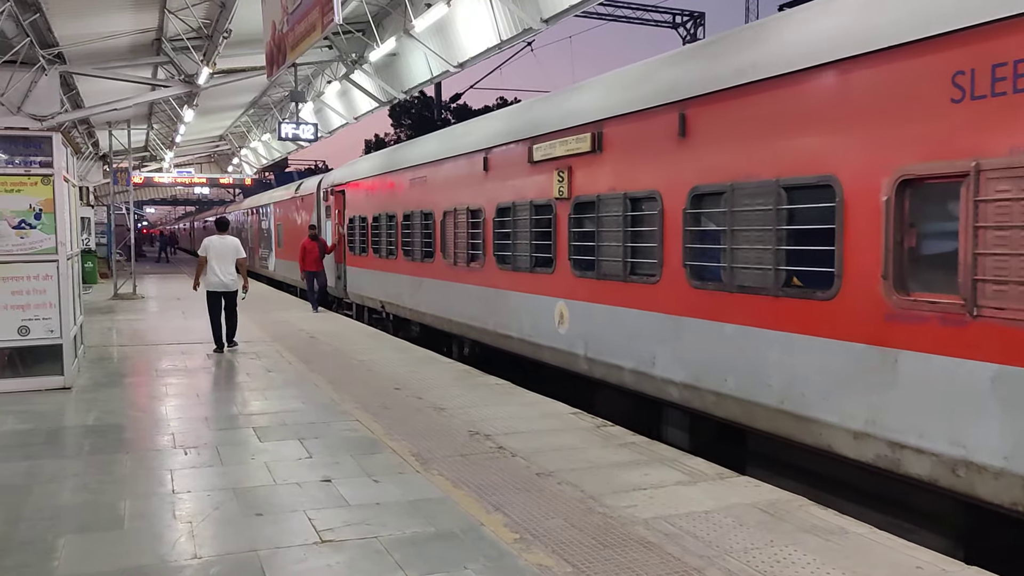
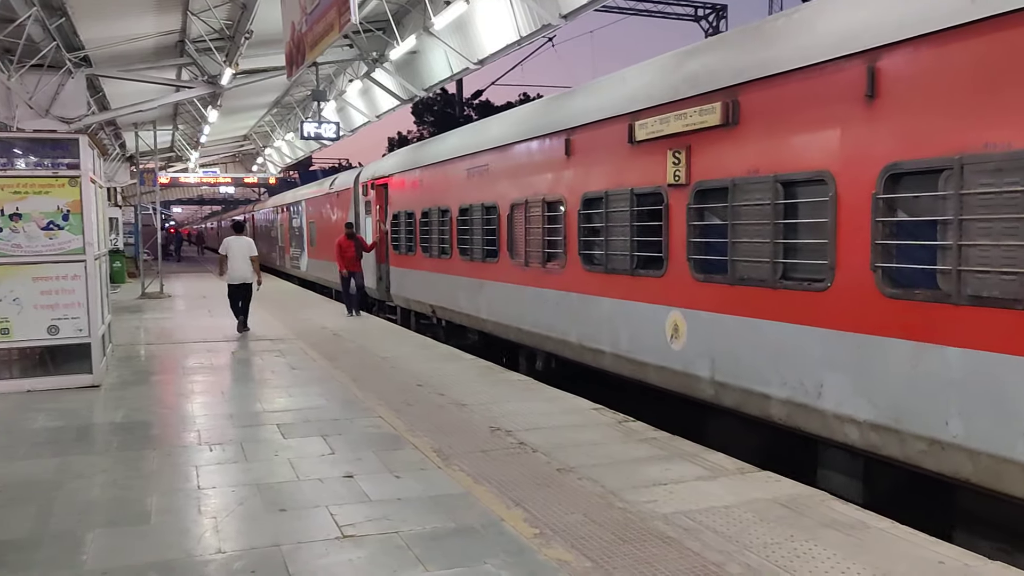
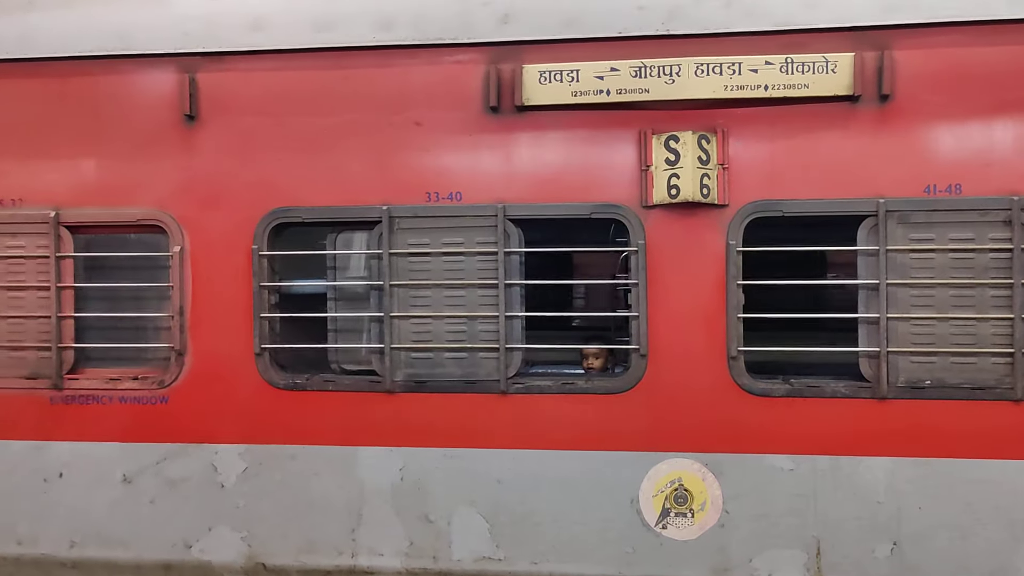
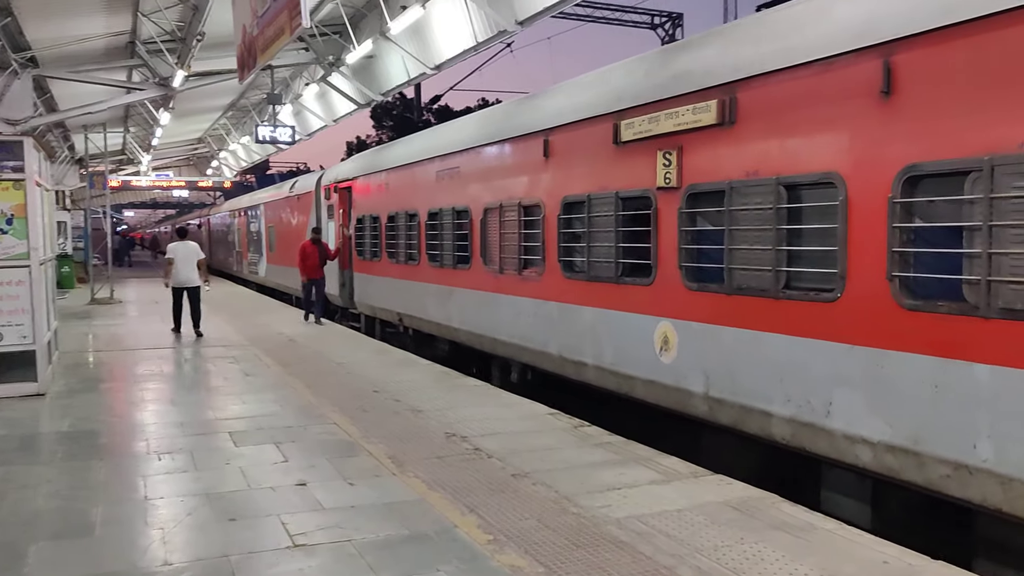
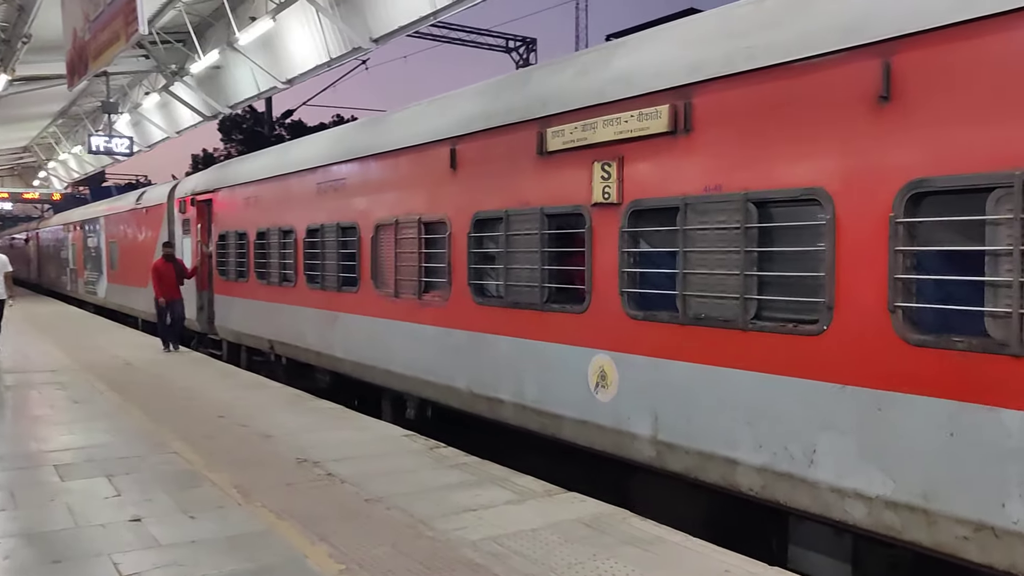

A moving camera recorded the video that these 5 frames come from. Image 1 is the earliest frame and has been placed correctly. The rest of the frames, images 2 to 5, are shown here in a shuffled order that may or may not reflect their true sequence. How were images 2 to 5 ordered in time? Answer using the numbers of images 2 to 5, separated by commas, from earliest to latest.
2, 4, 5, 3
